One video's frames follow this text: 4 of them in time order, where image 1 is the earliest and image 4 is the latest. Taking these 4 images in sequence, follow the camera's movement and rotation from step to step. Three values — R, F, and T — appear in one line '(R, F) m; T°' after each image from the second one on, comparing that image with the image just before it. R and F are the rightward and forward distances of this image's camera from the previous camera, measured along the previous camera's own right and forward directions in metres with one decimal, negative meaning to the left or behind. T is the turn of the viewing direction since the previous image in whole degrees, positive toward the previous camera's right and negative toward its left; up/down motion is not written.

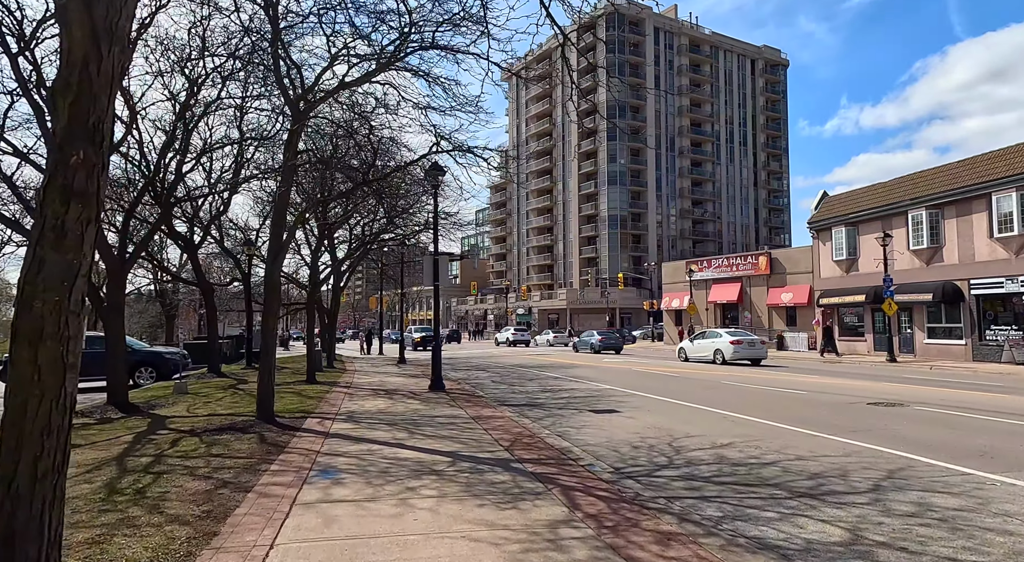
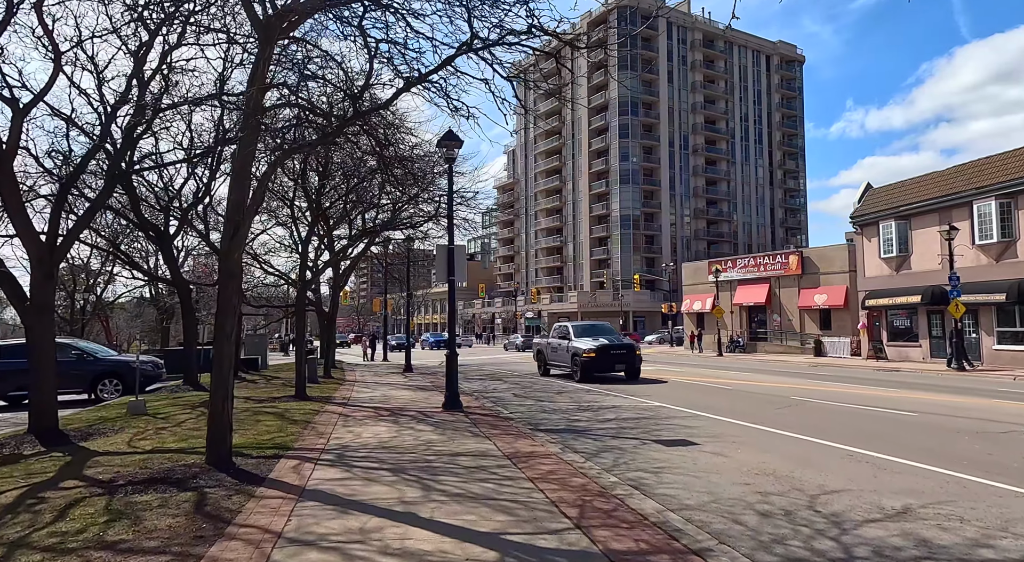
(-0.5, +3.0) m; 0°
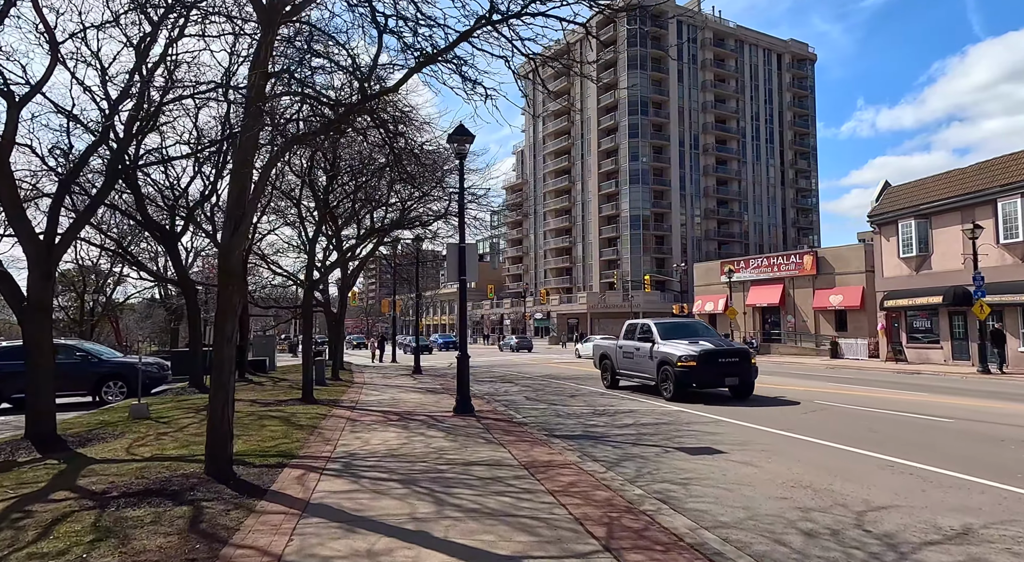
(-0.1, +0.5) m; -1°
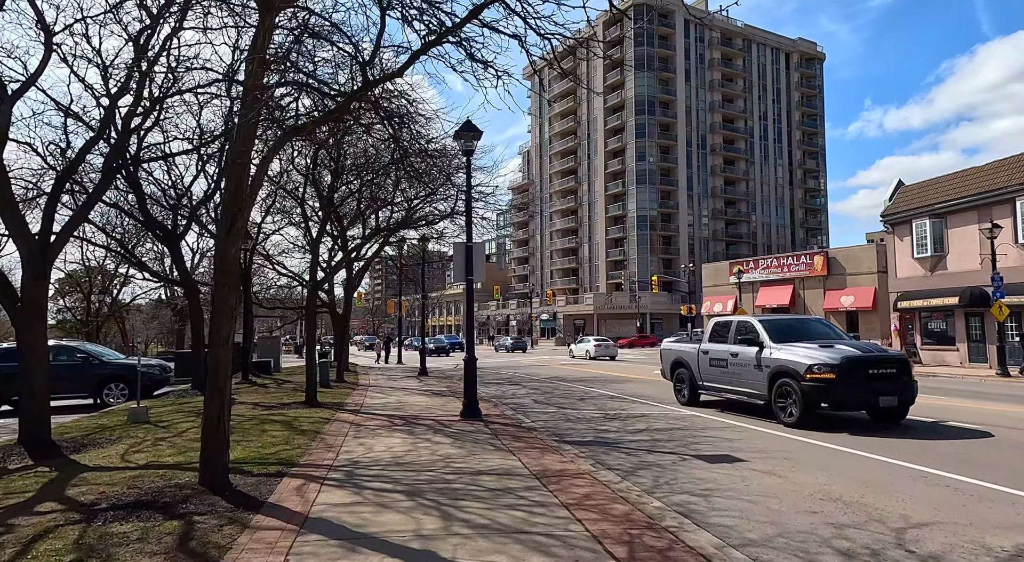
(-0.1, +0.4) m; 0°
